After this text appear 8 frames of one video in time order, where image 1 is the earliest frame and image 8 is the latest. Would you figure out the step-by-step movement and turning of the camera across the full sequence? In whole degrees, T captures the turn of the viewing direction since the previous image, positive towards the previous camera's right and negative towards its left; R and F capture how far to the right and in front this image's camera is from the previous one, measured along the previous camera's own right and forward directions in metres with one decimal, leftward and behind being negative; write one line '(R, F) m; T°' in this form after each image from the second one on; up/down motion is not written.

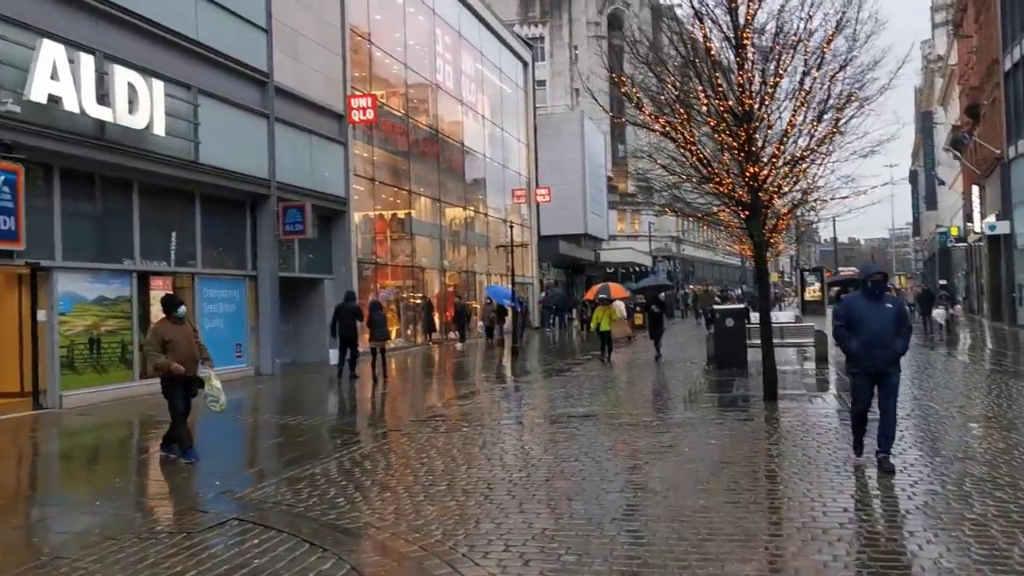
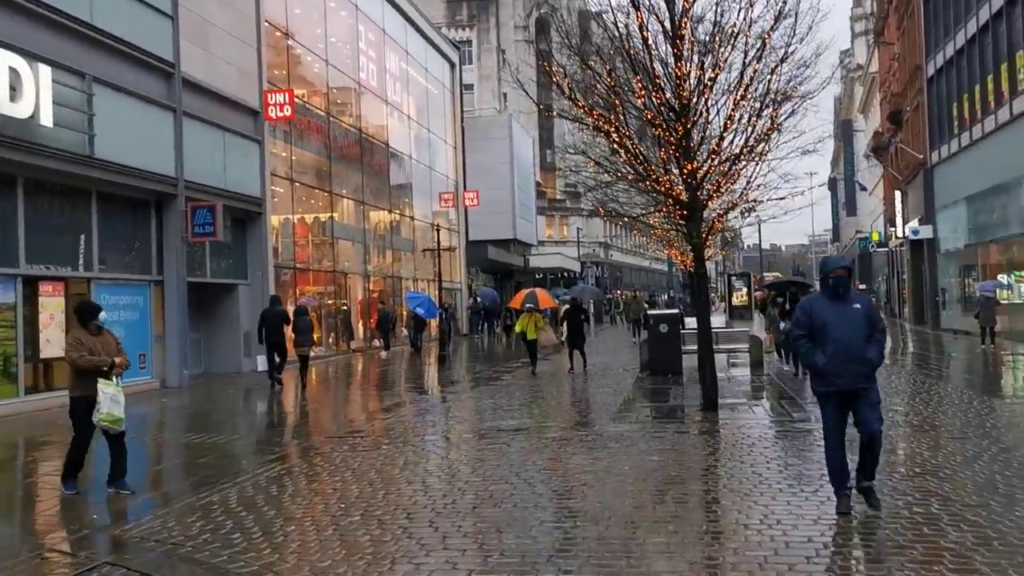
(+0.1, +1.0) m; +4°
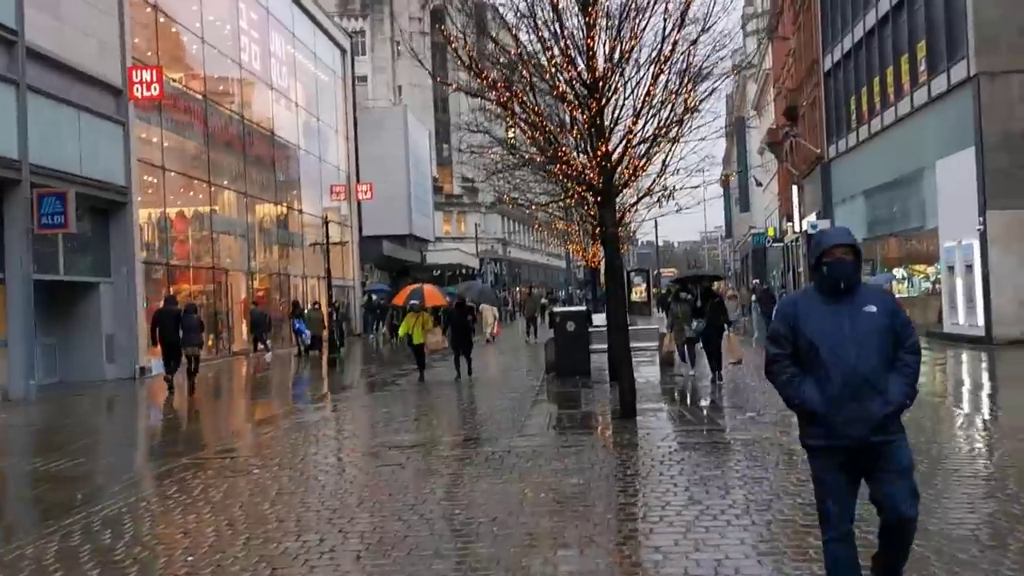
(0.0, +1.5) m; +6°
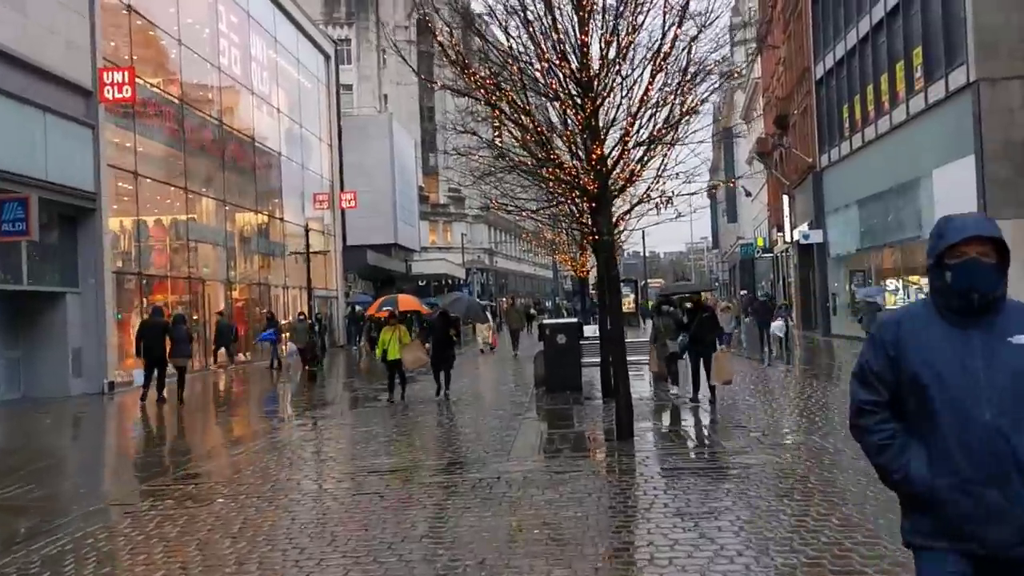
(0.0, +0.8) m; +1°
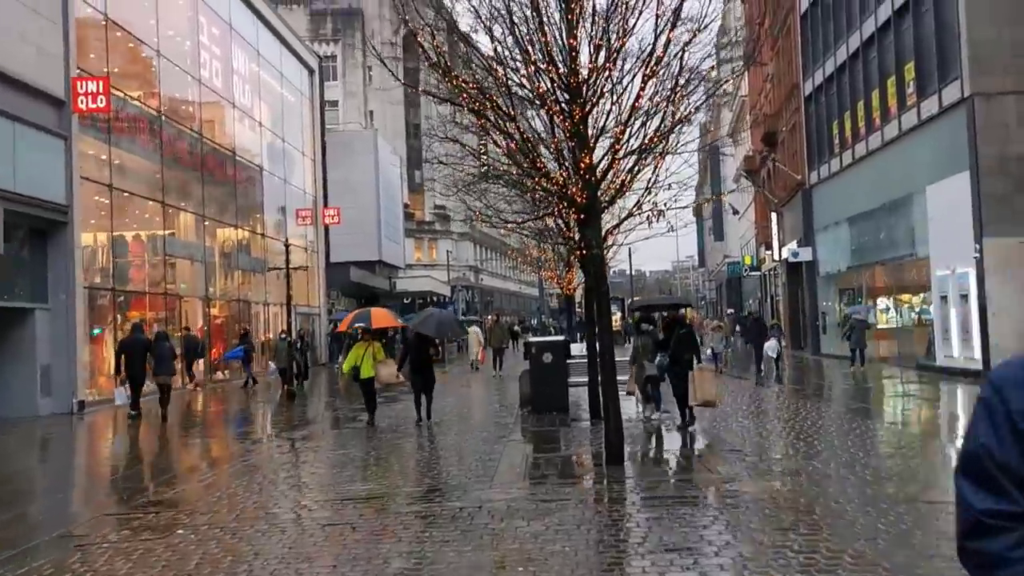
(0.0, +0.6) m; +1°
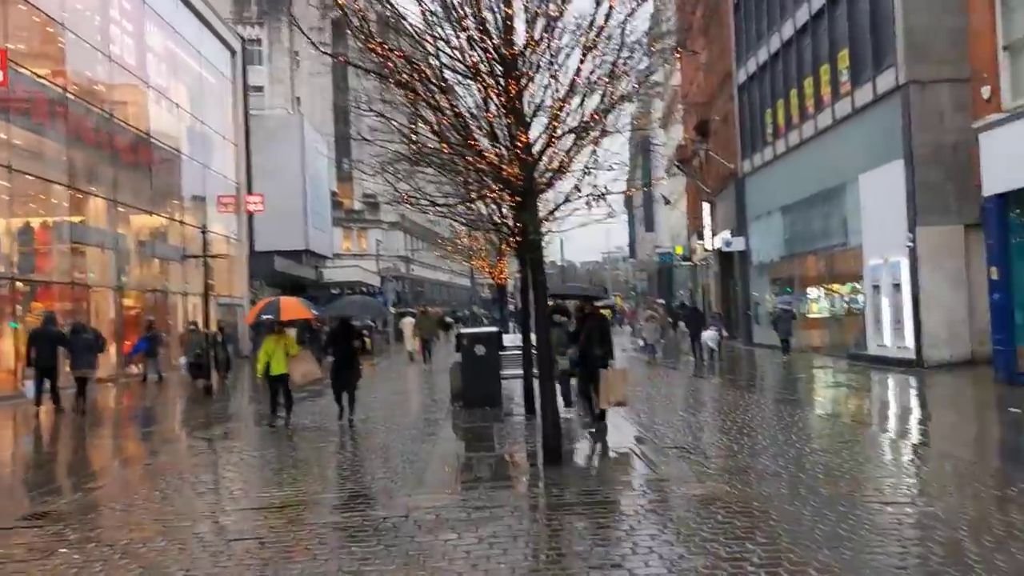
(0.0, +0.8) m; +4°
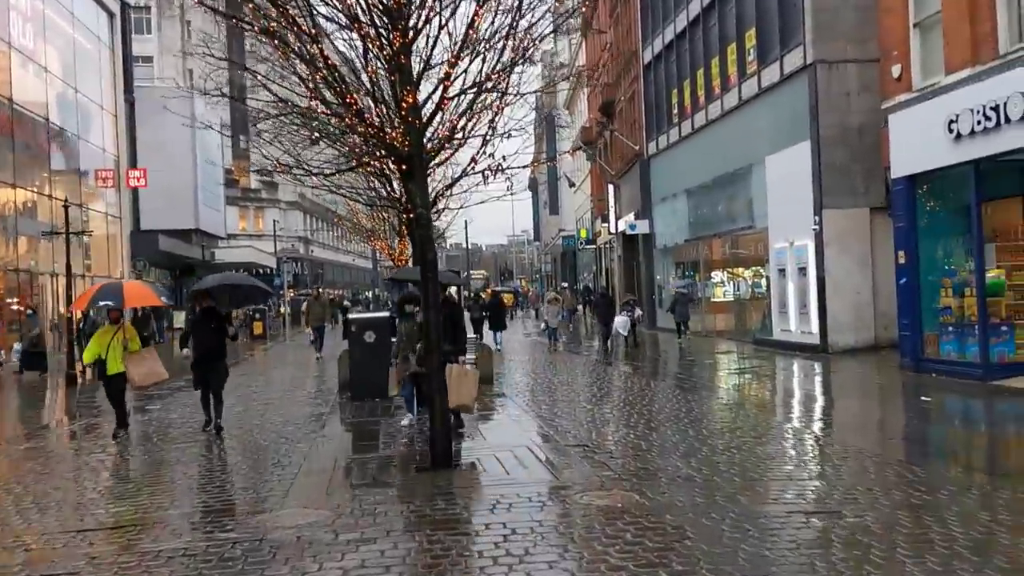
(+0.2, +1.1) m; +6°
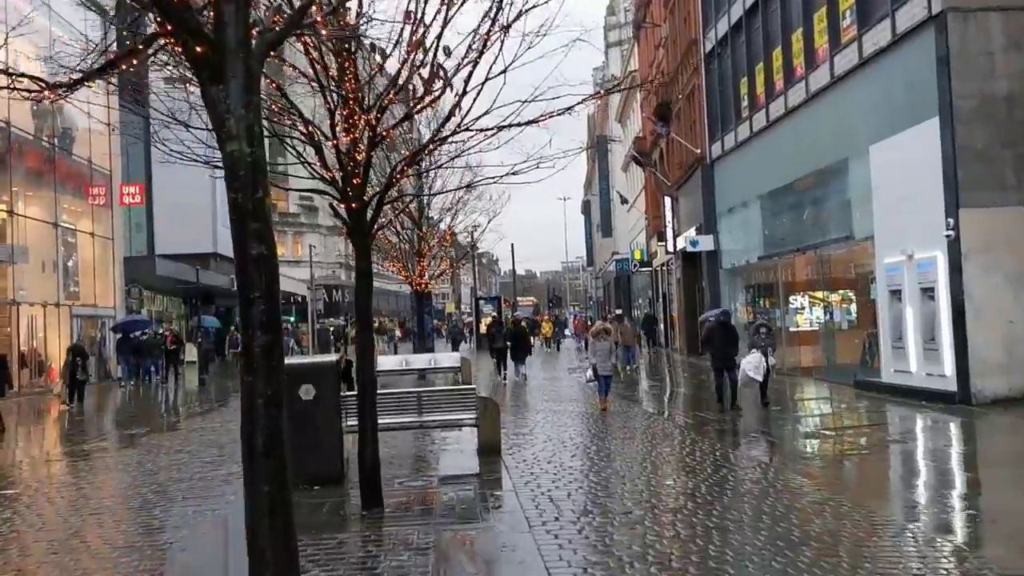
(+0.5, +5.0) m; -3°
